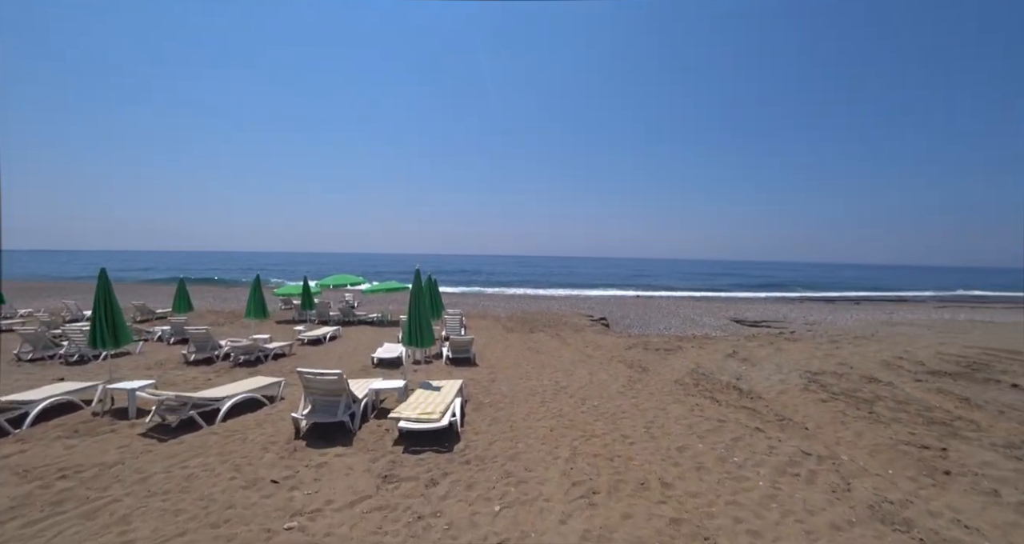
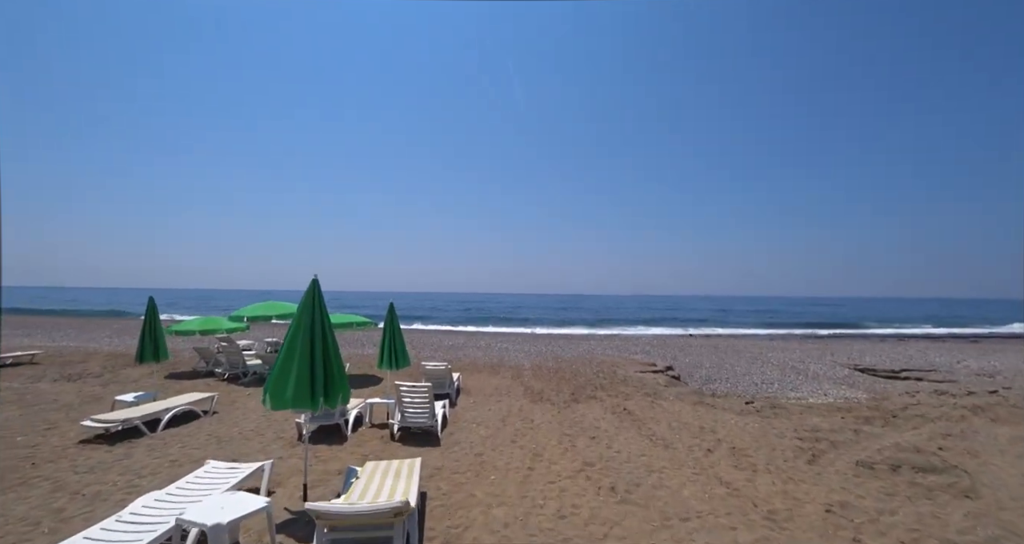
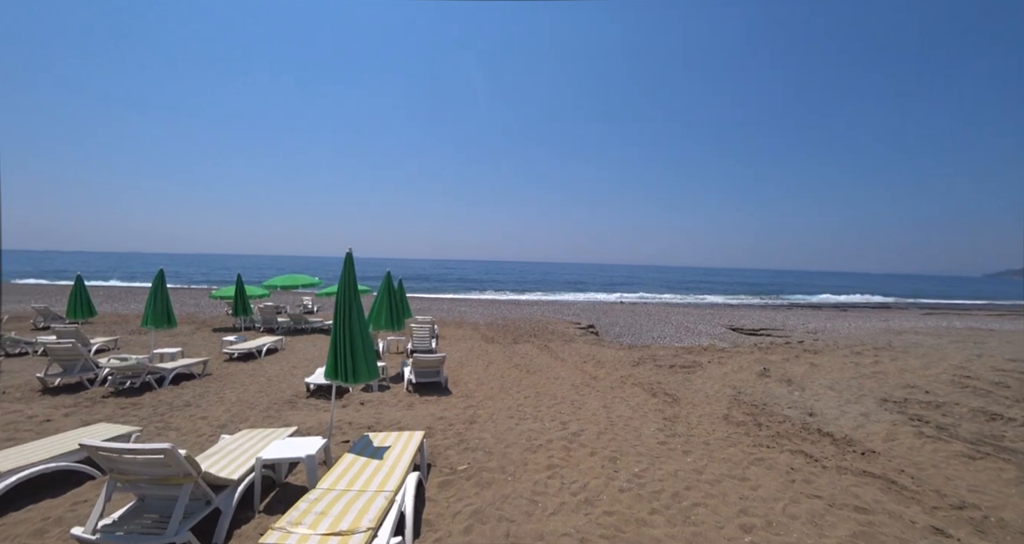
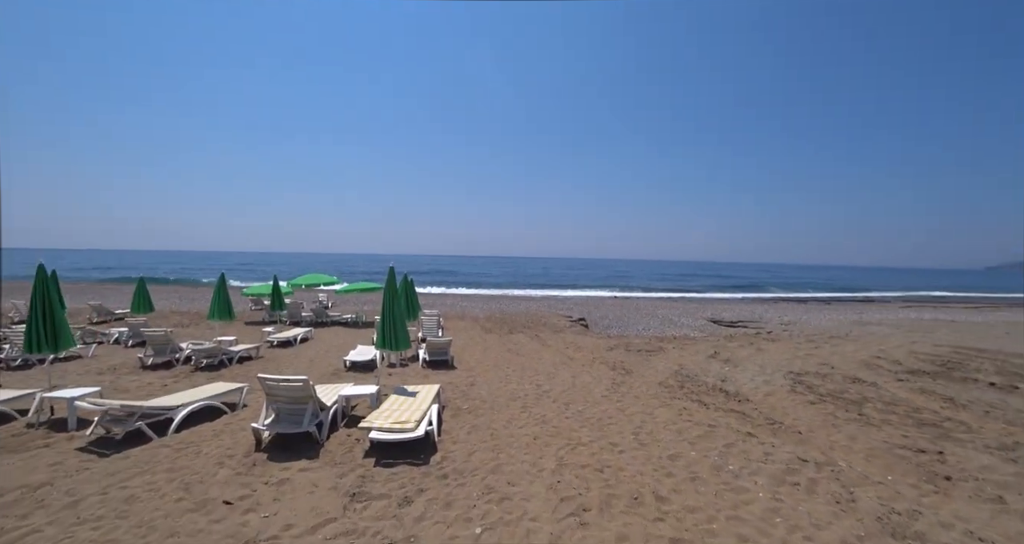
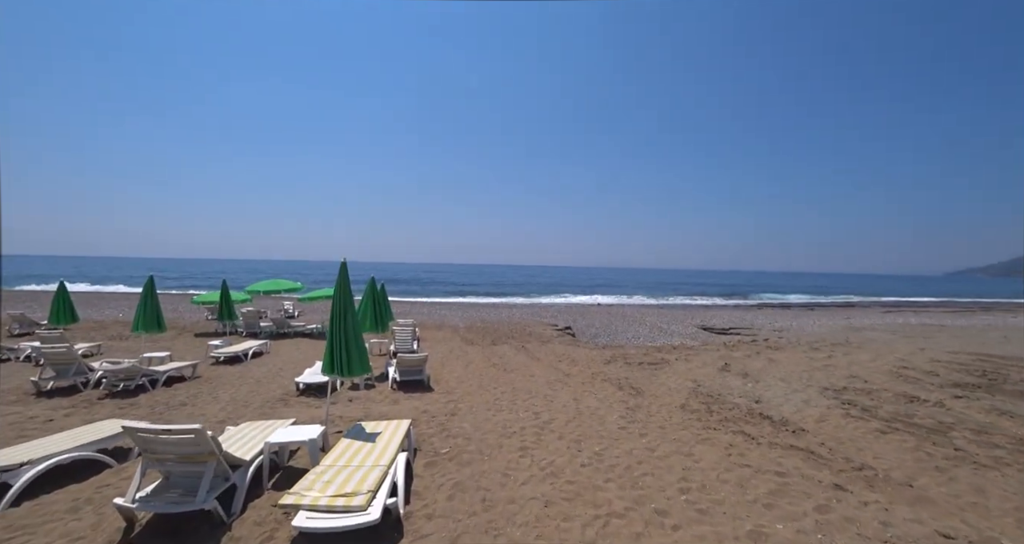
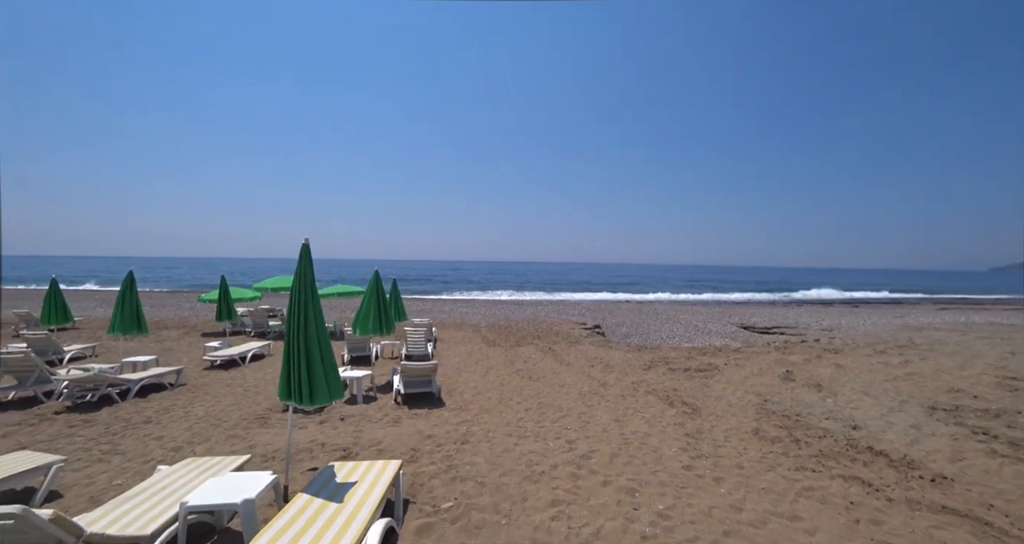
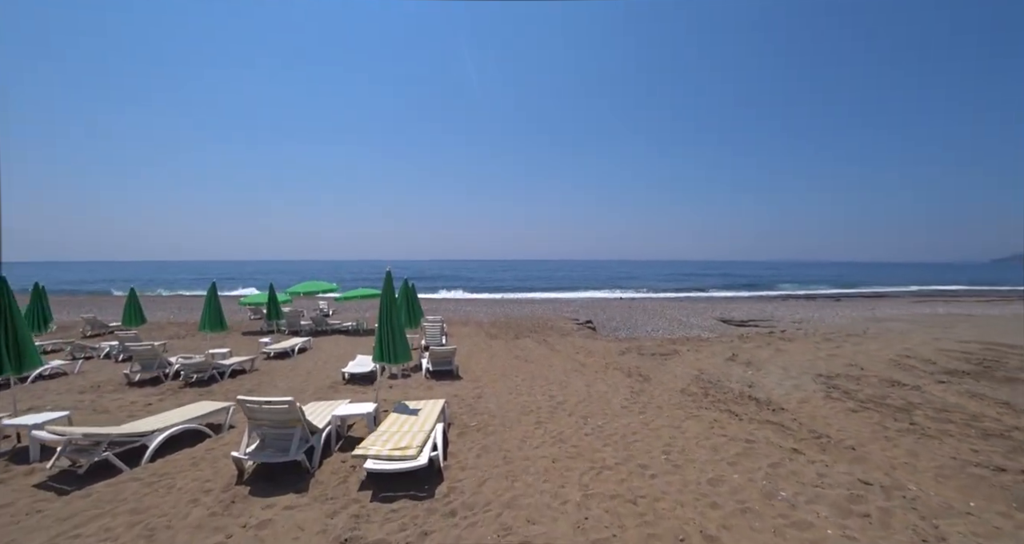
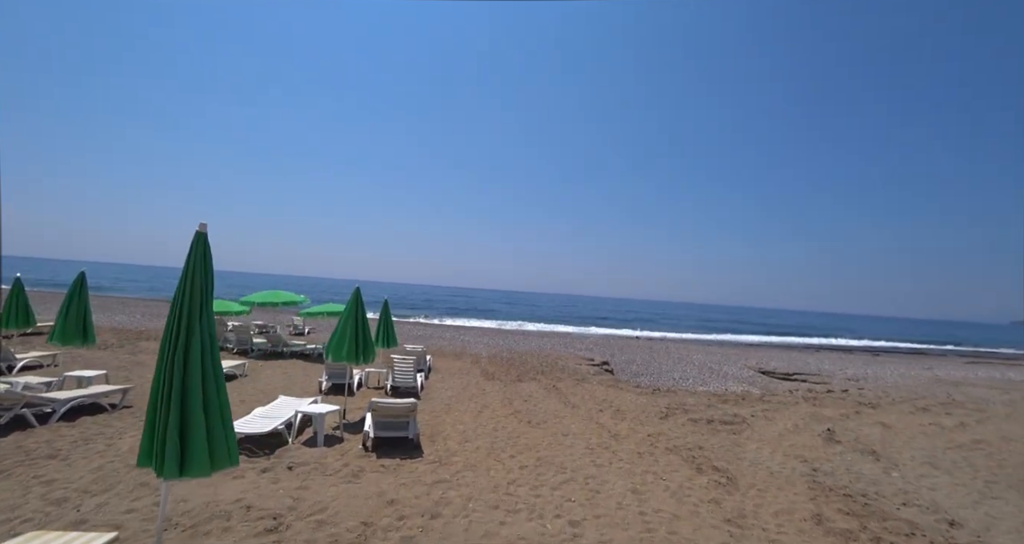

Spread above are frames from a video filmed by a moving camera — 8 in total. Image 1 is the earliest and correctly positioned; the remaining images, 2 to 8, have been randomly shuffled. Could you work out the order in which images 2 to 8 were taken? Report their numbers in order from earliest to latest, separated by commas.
4, 7, 5, 3, 6, 8, 2
